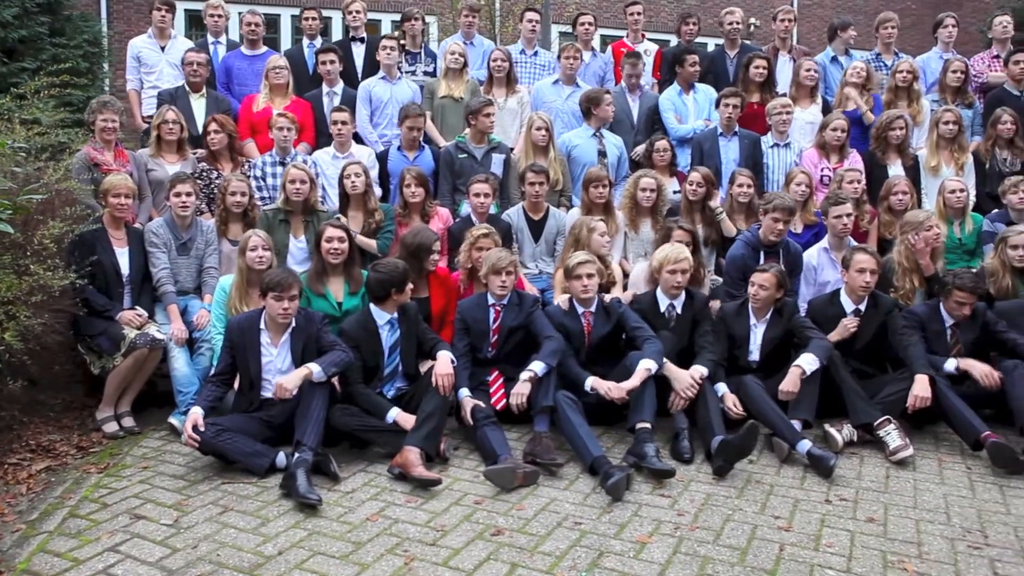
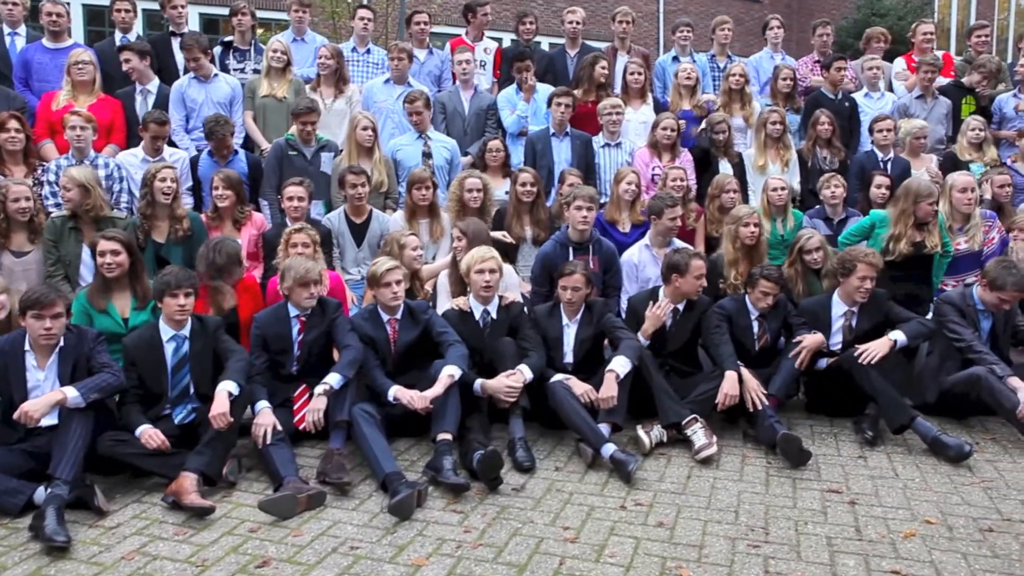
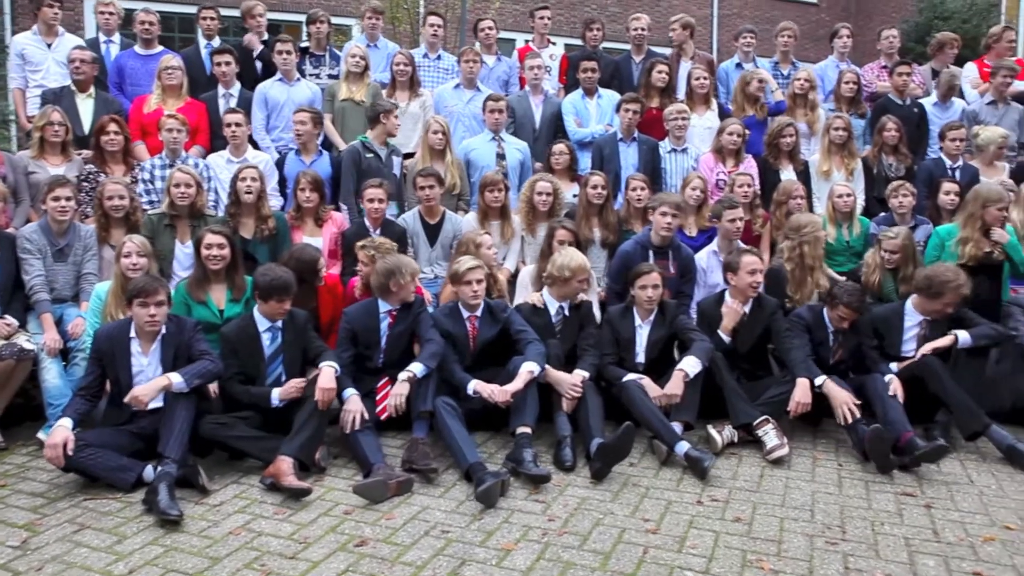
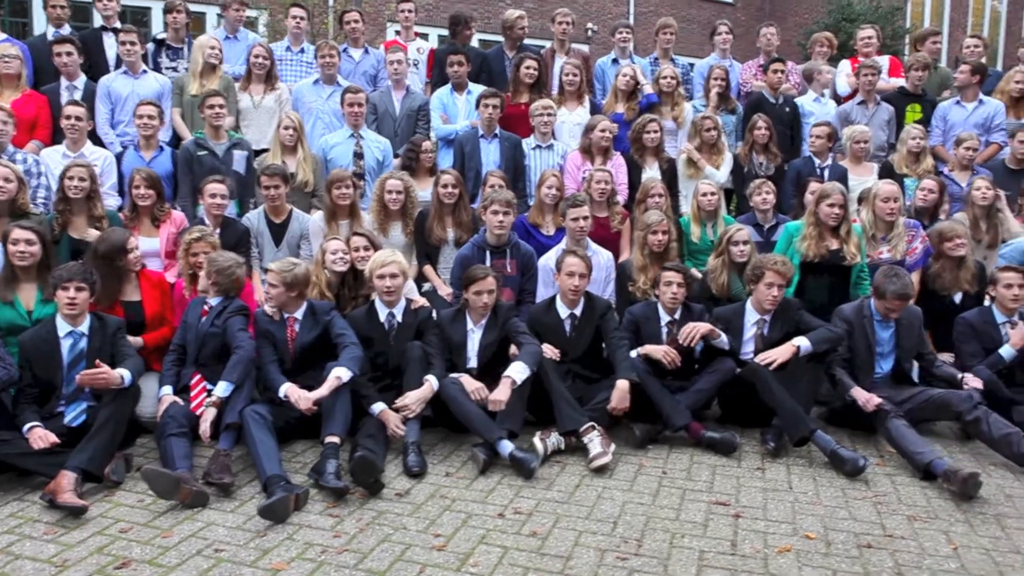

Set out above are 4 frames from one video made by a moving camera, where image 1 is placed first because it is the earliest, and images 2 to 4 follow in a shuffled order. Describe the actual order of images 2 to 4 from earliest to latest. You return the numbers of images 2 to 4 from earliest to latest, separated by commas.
3, 2, 4
